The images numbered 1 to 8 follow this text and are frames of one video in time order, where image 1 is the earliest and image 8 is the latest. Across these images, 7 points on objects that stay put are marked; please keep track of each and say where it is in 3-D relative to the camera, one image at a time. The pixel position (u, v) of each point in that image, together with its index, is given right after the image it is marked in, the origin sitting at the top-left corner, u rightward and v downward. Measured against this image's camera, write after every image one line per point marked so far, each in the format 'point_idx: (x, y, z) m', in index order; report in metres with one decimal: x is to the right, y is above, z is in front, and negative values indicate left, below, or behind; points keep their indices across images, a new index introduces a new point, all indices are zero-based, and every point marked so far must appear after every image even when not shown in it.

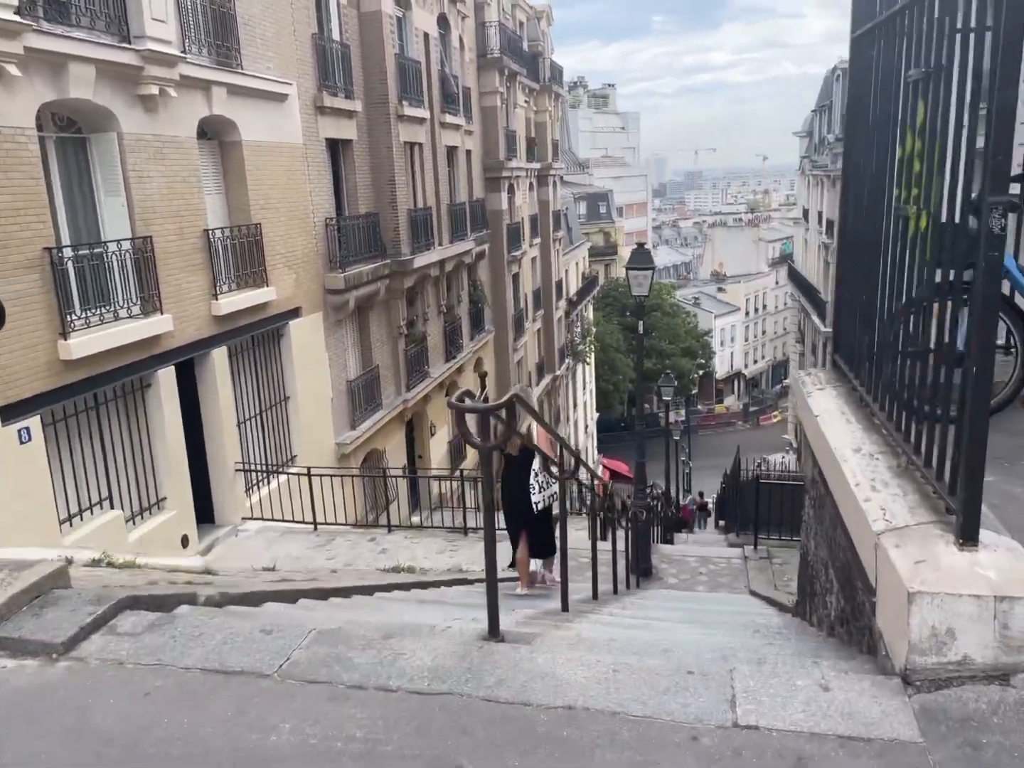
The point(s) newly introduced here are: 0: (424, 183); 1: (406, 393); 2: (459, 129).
0: (-1.8, +4.1, +16.3) m
1: (-2.1, -0.2, +15.8) m
2: (-1.2, +5.8, +18.5) m
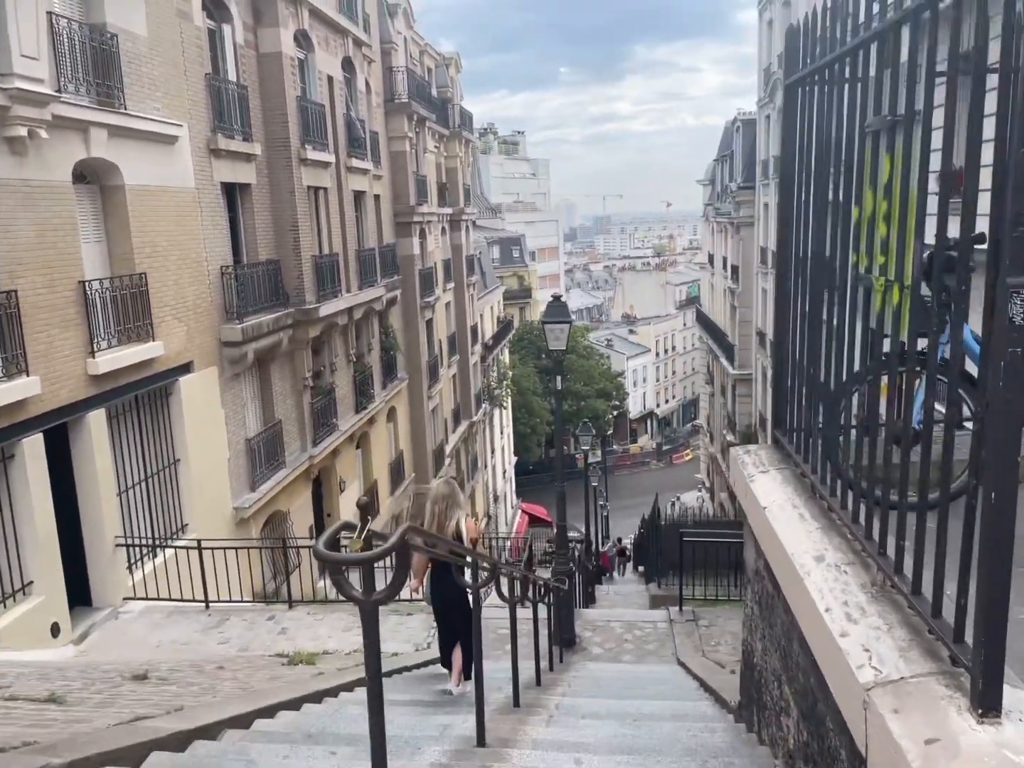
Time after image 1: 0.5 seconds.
0: (-3.5, +3.0, +15.7) m
1: (-3.7, -1.2, +14.9) m
2: (-3.2, +4.6, +18.0) m
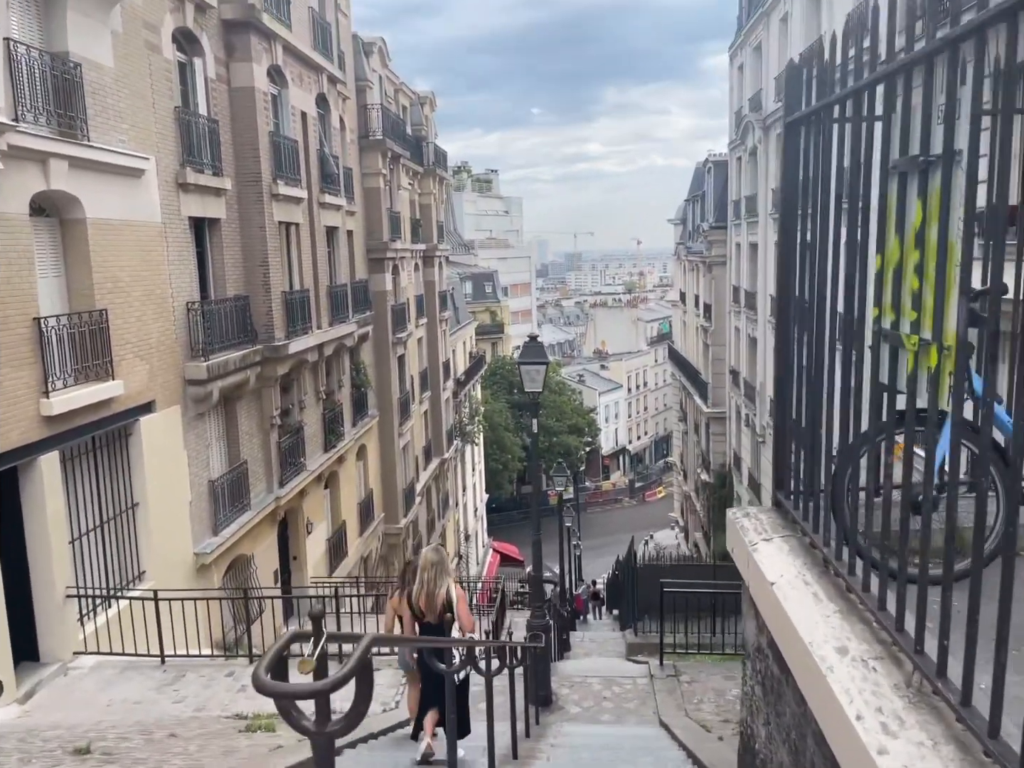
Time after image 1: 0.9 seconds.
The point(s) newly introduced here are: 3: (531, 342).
0: (-4.0, +2.3, +15.4) m
1: (-4.2, -1.9, +14.4) m
2: (-3.8, +3.8, +17.8) m
3: (+0.2, +0.4, +8.0) m
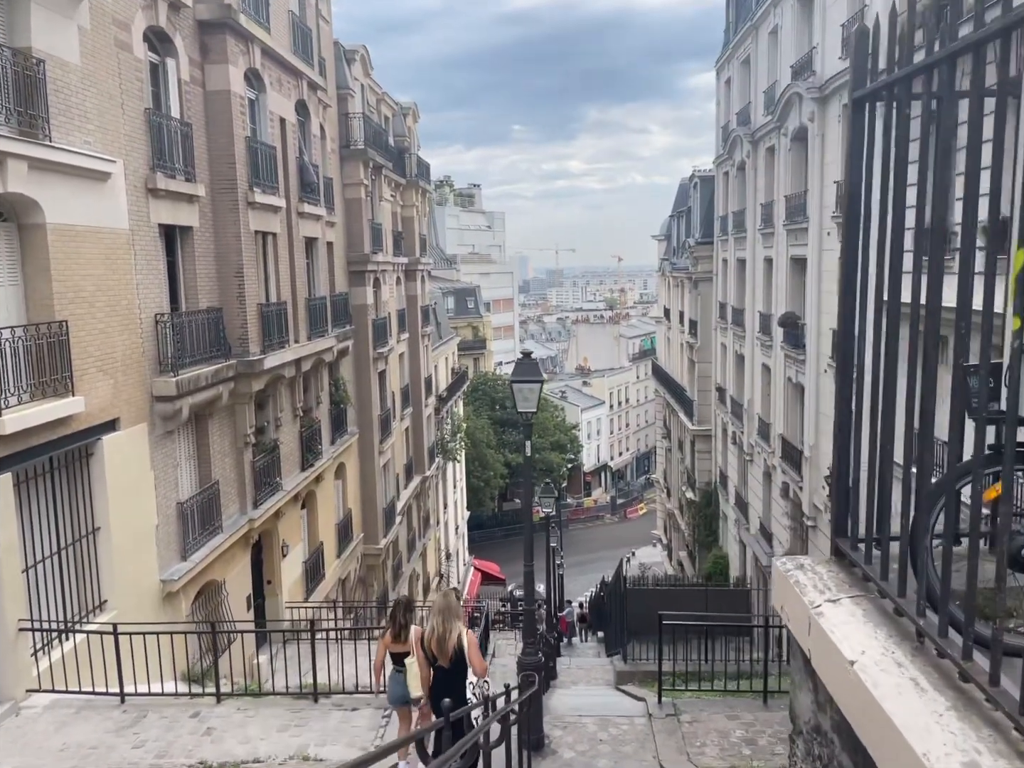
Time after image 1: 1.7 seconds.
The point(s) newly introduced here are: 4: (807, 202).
0: (-4.3, +2.0, +14.8) m
1: (-4.4, -2.1, +13.8) m
2: (-4.1, +3.5, +17.3) m
3: (+0.1, +0.2, +7.4) m
4: (+5.8, +3.6, +16.0) m
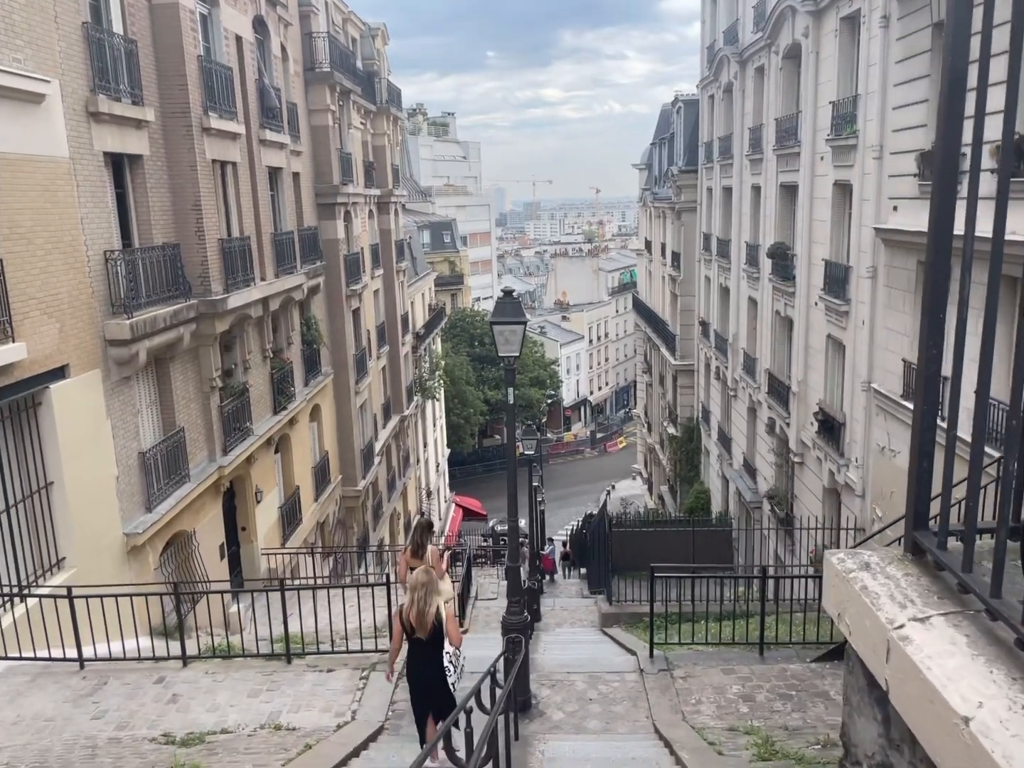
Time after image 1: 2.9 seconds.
0: (-4.6, +3.0, +13.9) m
1: (-4.7, -1.2, +13.2) m
2: (-4.6, +4.7, +16.2) m
3: (-0.1, +0.7, +6.8) m
4: (+5.3, +4.8, +15.2) m
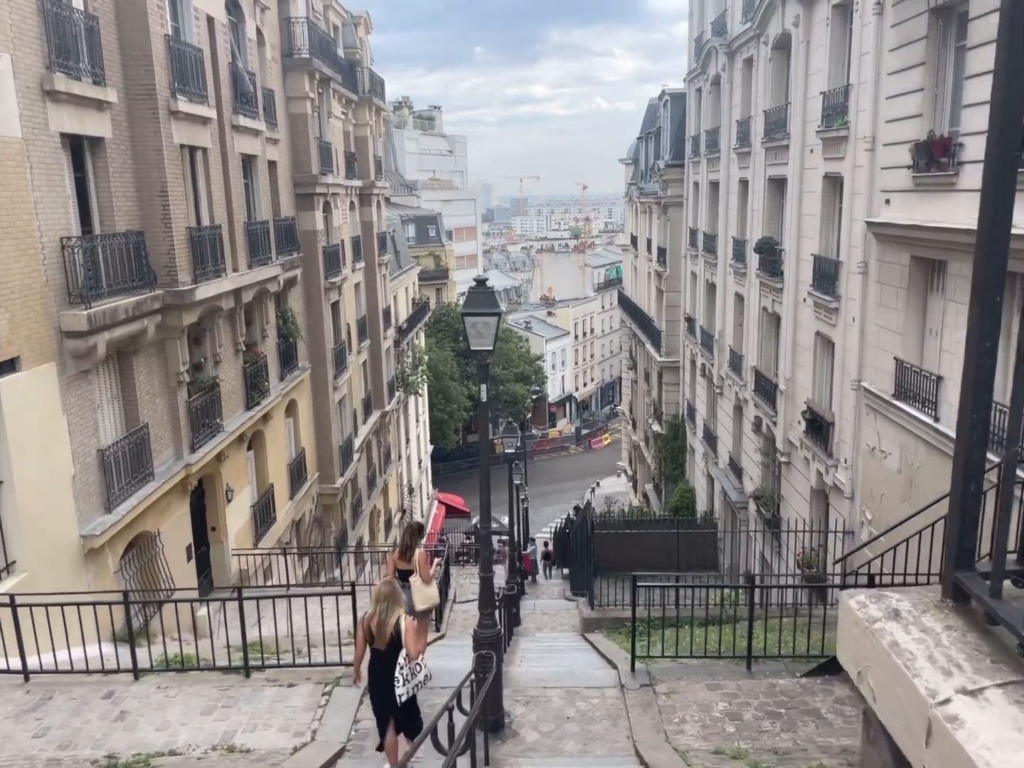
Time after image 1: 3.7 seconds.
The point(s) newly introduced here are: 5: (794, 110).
0: (-4.9, +3.1, +13.4) m
1: (-5.0, -1.1, +12.7) m
2: (-4.9, +4.8, +15.7) m
3: (-0.3, +0.8, +6.4) m
4: (+5.0, +4.9, +14.8) m
5: (+5.0, +4.8, +14.3) m
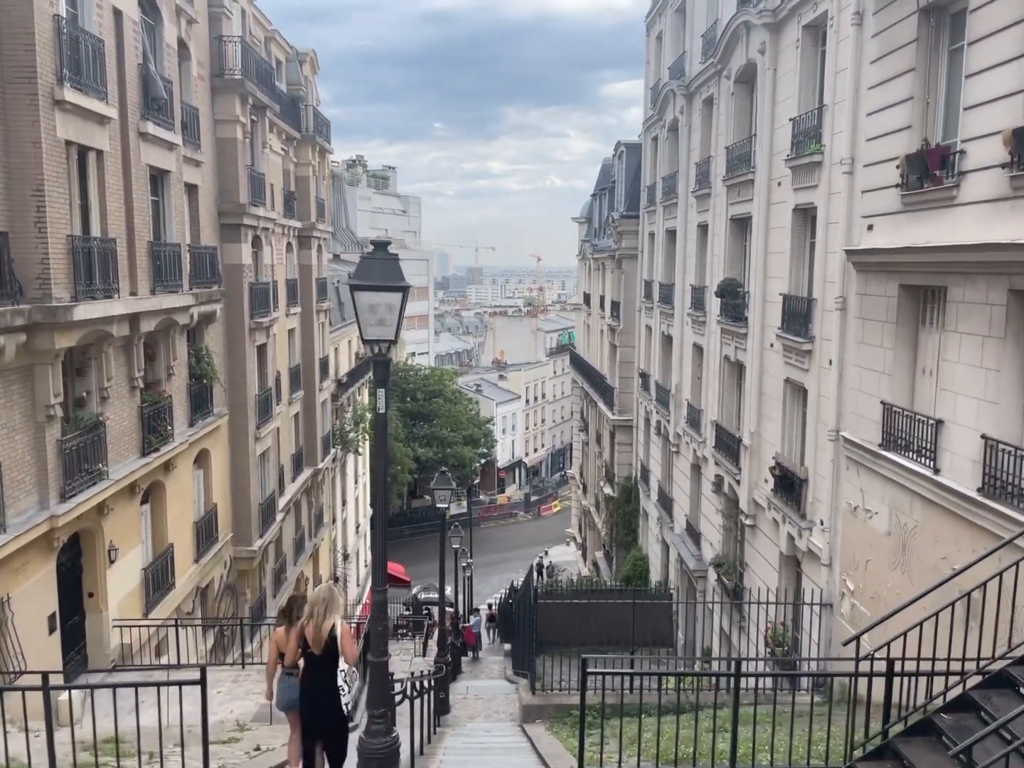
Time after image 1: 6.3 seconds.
0: (-5.8, +2.6, +11.7) m
1: (-5.9, -1.6, +10.6) m
2: (-5.9, +4.0, +14.1) m
3: (-0.8, +0.7, +4.8) m
4: (+4.1, +4.0, +13.8) m
5: (+4.1, +4.0, +13.4) m
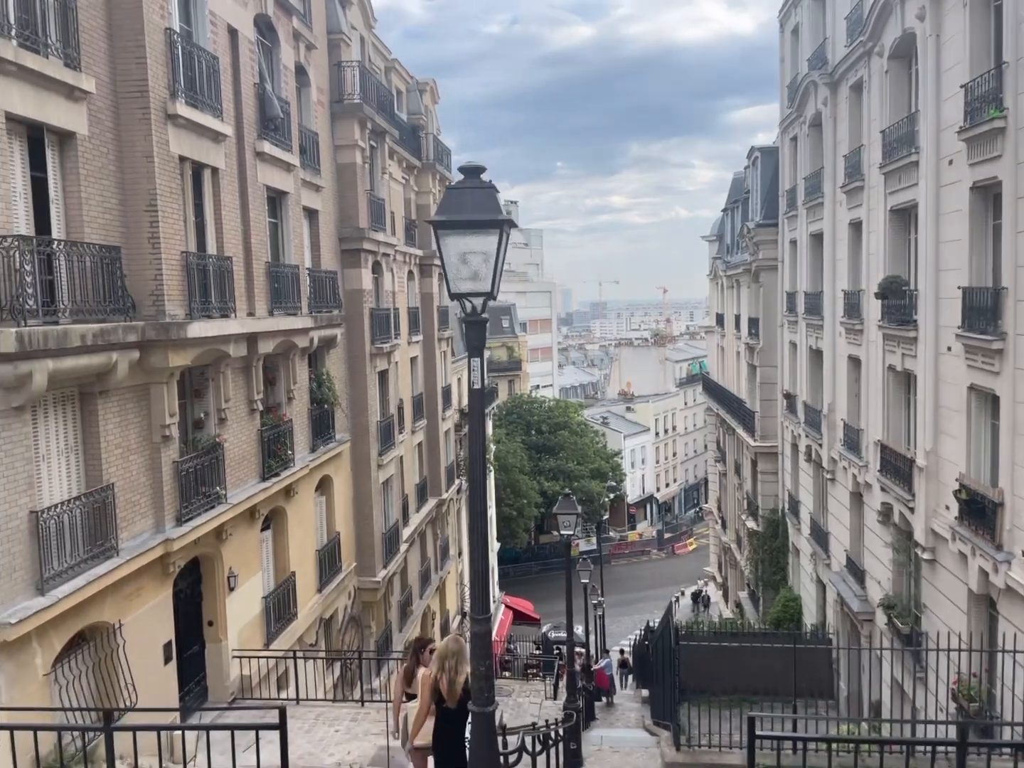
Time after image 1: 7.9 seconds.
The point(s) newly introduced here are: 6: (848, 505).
0: (-4.1, +2.3, +11.5) m
1: (-4.3, -1.8, +10.3) m
2: (-3.8, +3.6, +14.0) m
3: (-0.1, +0.8, +3.8) m
4: (+6.0, +3.8, +12.2) m
5: (+5.9, +3.8, +11.7) m
6: (+6.6, -2.4, +16.0) m
